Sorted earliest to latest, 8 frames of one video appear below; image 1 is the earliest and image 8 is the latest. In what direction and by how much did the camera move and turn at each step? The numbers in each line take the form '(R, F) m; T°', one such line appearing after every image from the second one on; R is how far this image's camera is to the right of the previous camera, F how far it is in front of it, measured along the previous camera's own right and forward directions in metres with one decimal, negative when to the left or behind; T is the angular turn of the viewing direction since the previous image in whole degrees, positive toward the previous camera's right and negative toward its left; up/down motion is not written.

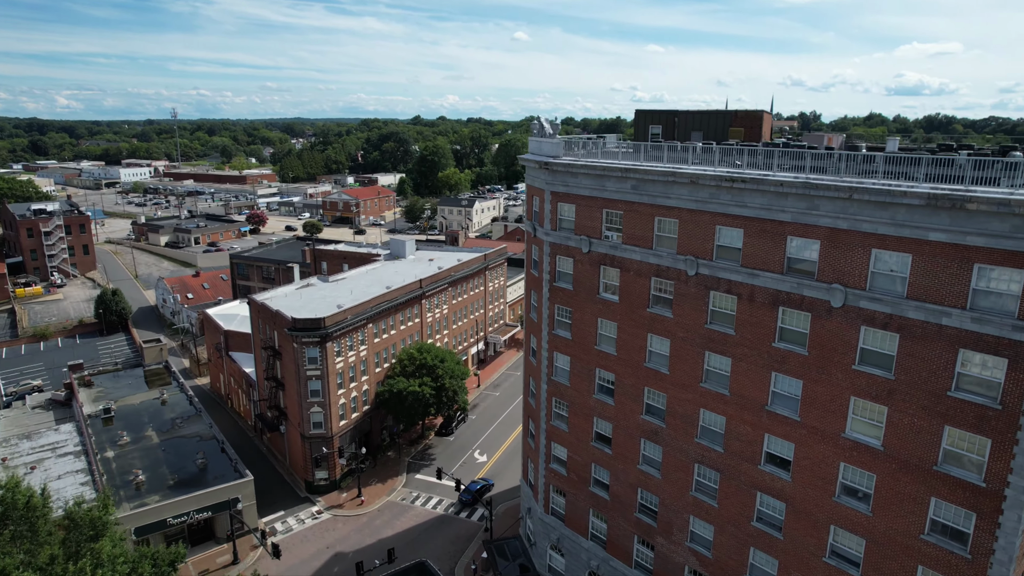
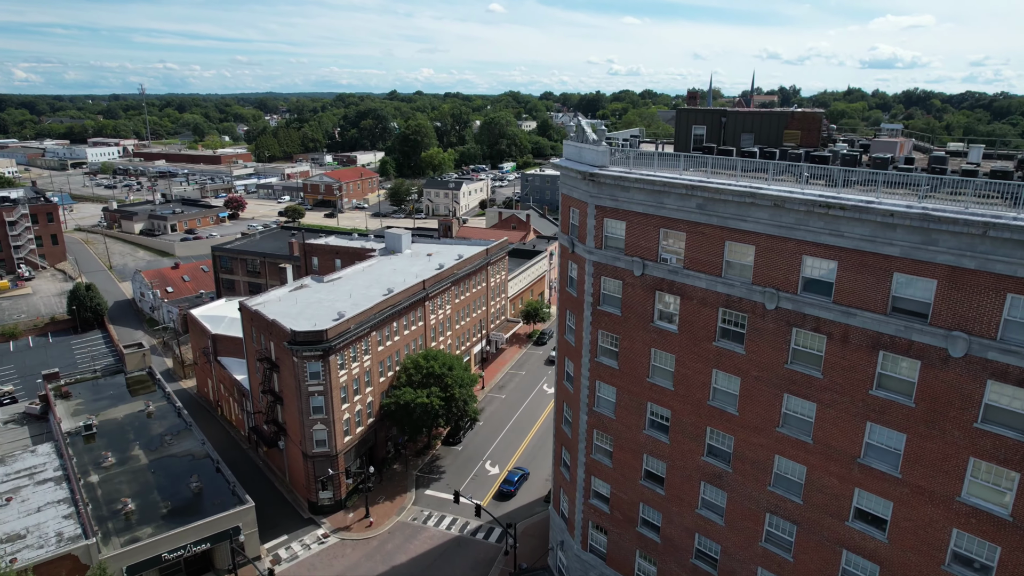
(-2.3, +2.8) m; +2°
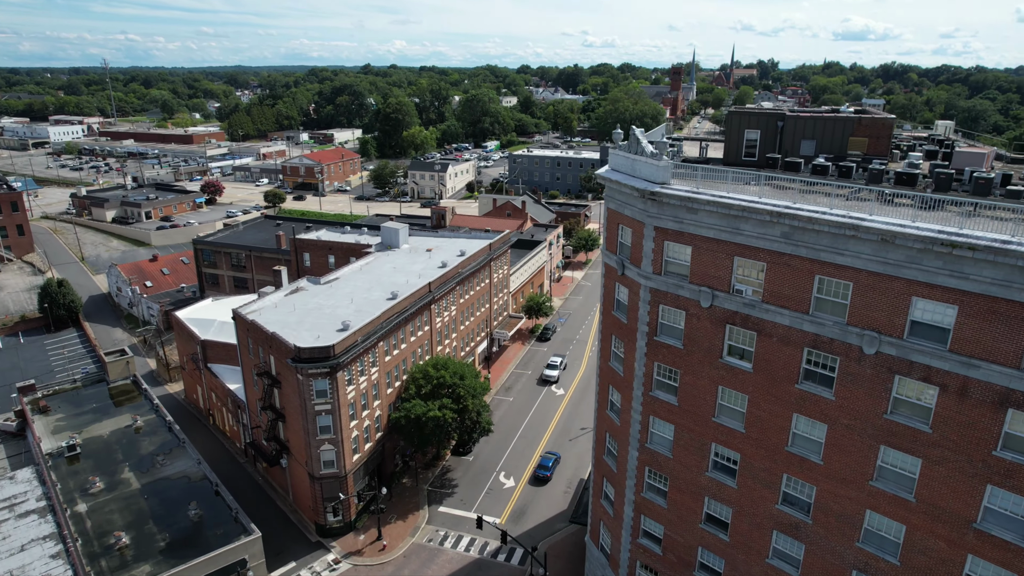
(-2.4, +2.6) m; +2°
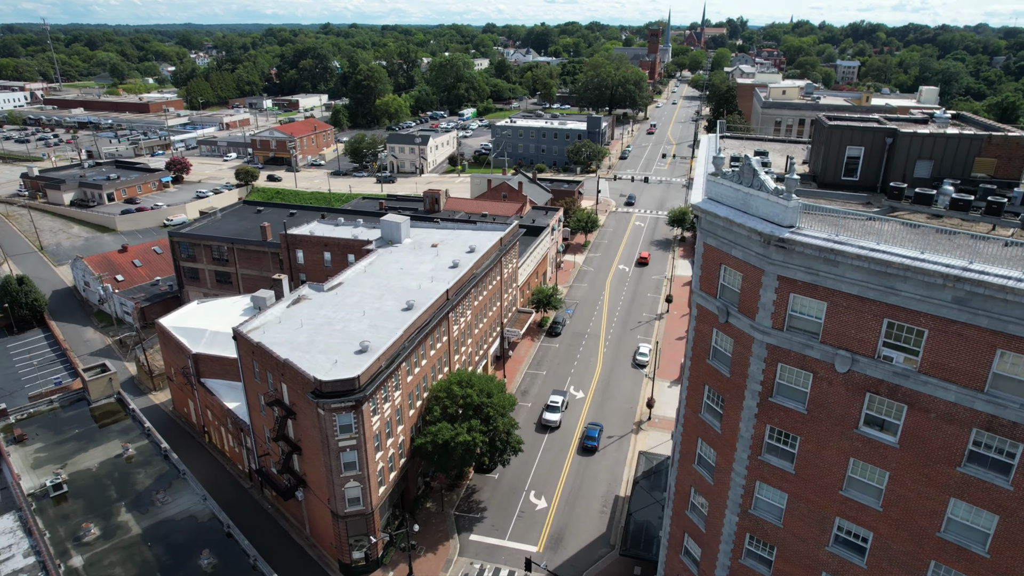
(-3.6, +3.5) m; +3°
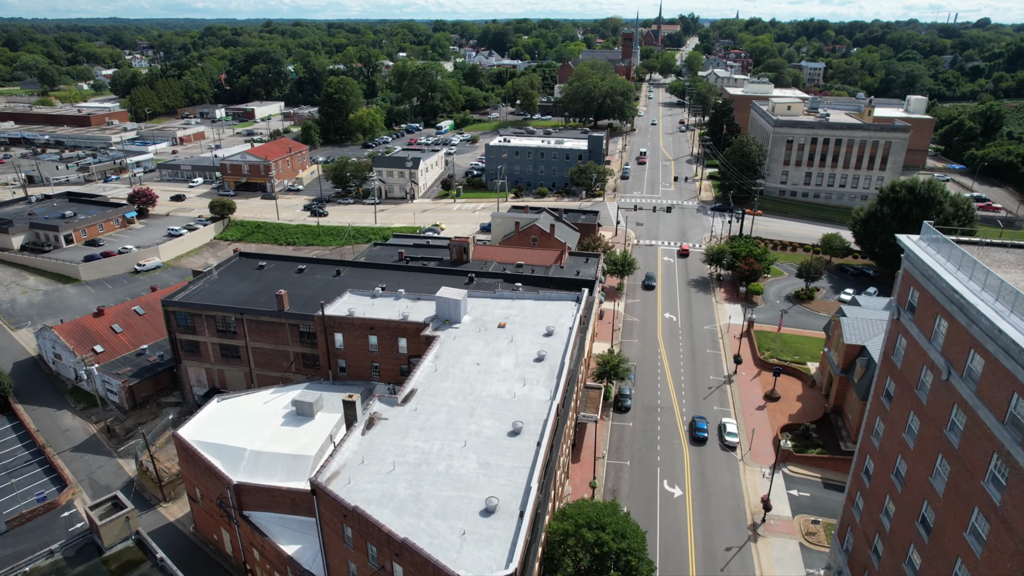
(-8.9, +7.1) m; +5°
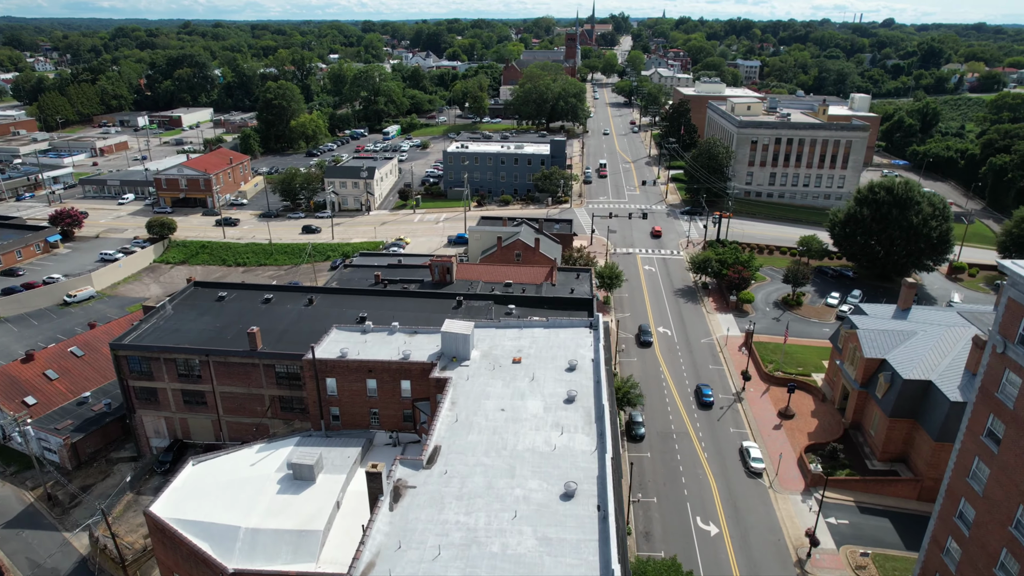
(-4.7, +4.5) m; +6°
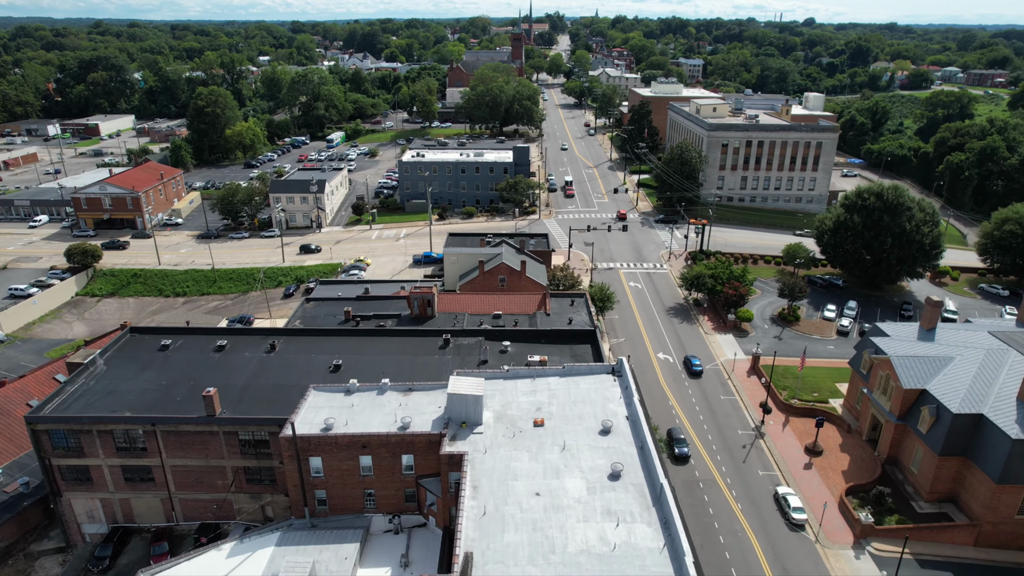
(-4.0, +6.5) m; +5°
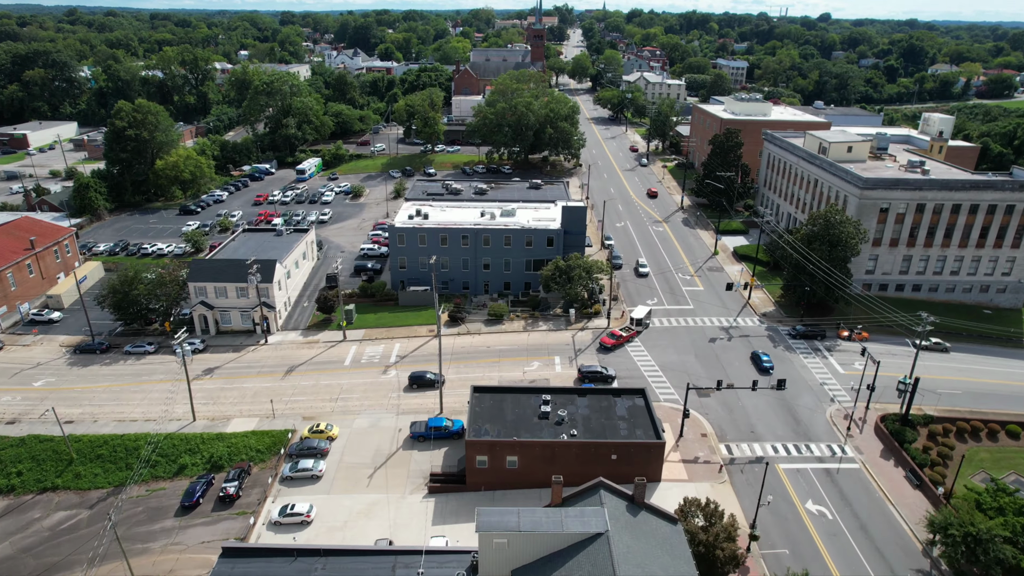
(-5.3, +33.9) m; 0°
